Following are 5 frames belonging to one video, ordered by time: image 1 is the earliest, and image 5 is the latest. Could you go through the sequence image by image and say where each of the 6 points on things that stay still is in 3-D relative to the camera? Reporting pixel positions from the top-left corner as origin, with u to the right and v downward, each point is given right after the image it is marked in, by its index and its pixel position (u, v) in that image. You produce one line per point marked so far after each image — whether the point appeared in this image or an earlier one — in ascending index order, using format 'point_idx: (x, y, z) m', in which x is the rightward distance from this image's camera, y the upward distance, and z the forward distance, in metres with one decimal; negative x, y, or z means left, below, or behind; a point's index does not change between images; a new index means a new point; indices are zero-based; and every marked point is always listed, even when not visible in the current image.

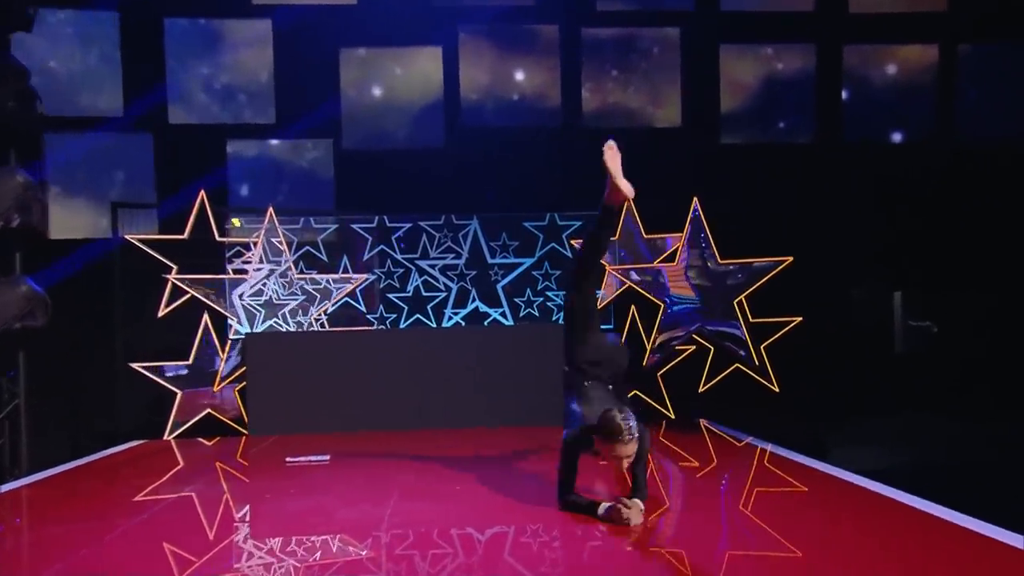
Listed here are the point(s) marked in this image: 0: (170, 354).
0: (-2.7, -0.5, +4.4) m
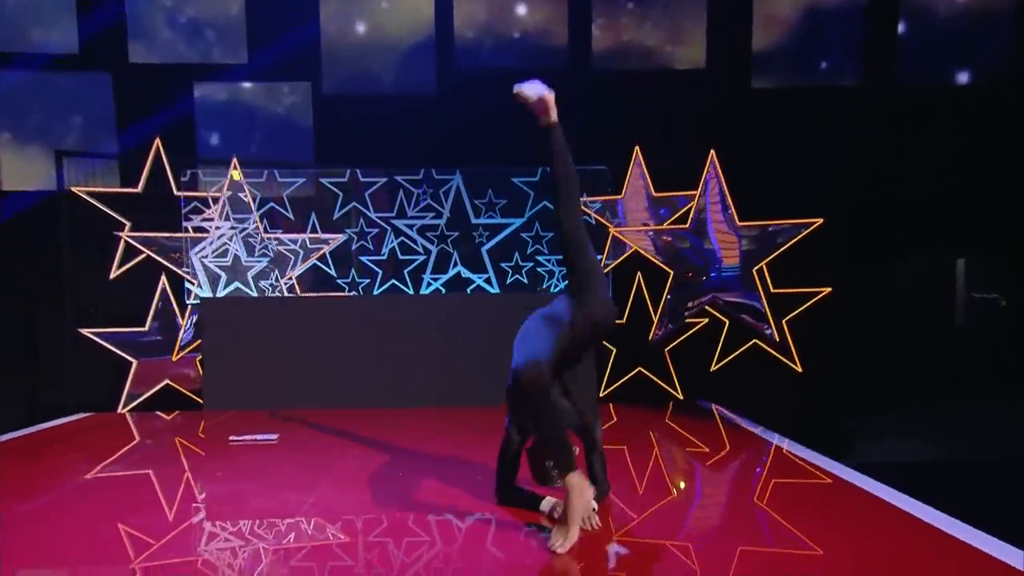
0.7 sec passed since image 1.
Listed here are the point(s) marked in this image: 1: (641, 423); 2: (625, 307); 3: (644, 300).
0: (-2.8, -0.2, +4.0) m
1: (+0.9, -0.9, +3.8) m
2: (+0.8, -0.1, +4.1) m
3: (+0.9, -0.1, +4.1) m
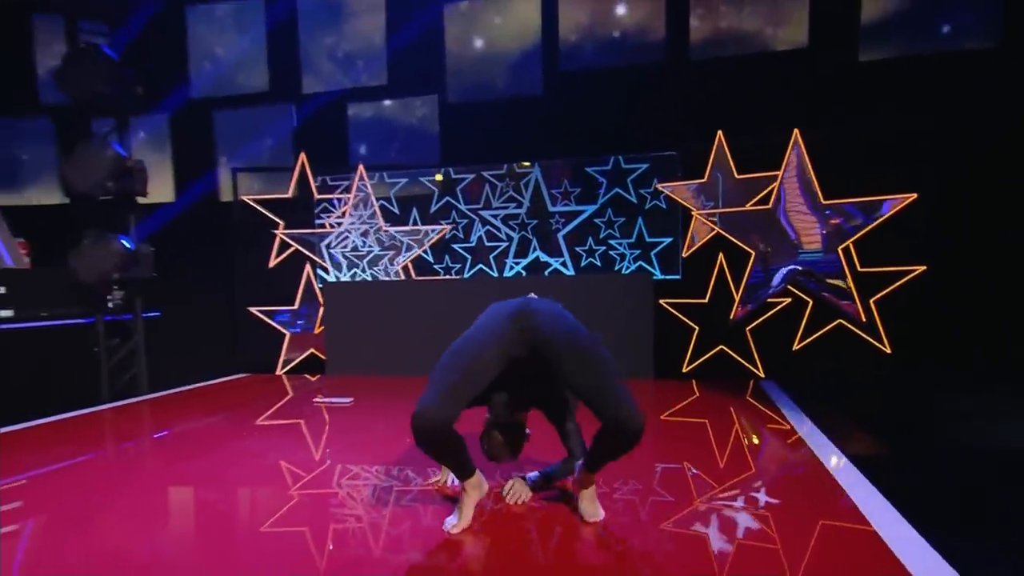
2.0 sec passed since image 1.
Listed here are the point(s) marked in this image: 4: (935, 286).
0: (-2.0, -0.1, +5.1) m
1: (+1.4, -0.8, +3.9) m
2: (+1.4, 0.0, +4.2) m
3: (+1.6, +0.1, +4.2) m
4: (+2.8, 0.0, +3.6) m
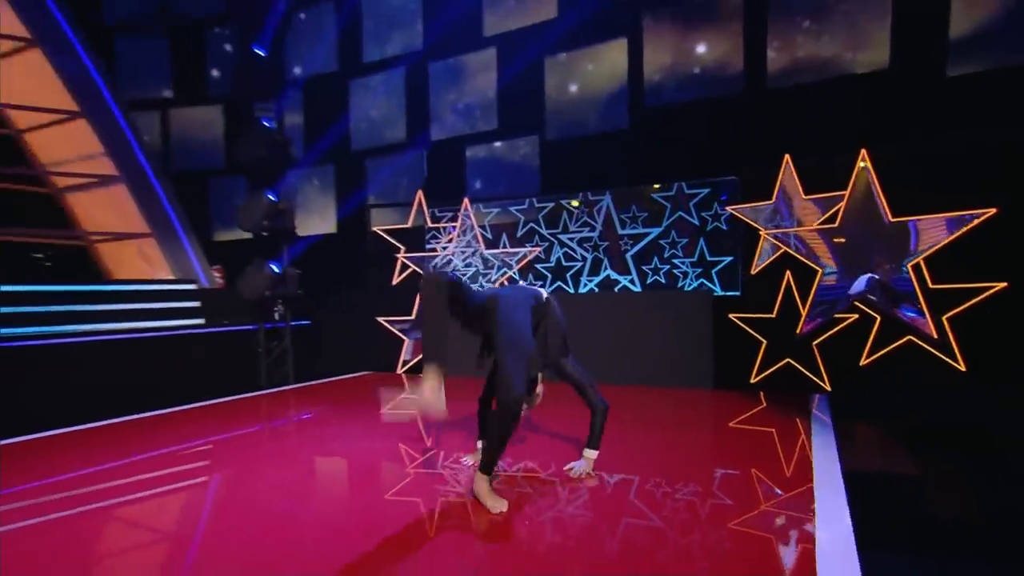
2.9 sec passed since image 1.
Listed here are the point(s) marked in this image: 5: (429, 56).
0: (-1.1, -0.2, +6.1) m
1: (+1.9, -0.9, +4.1) m
2: (+2.0, -0.1, +4.4) m
3: (+2.2, -0.1, +4.3) m
4: (+3.2, -0.1, +3.6) m
5: (-0.8, +2.3, +5.6) m
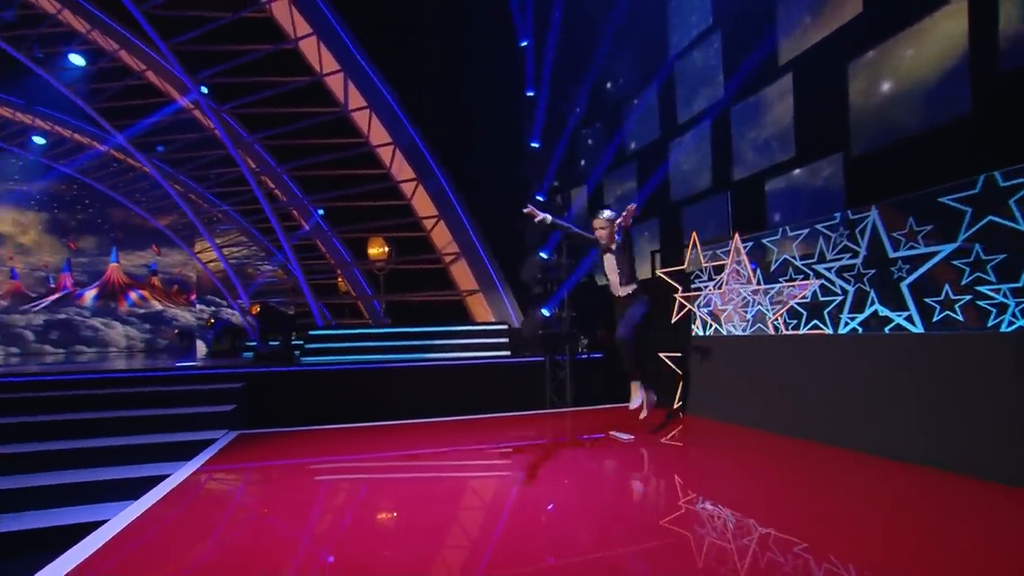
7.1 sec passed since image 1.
0: (+2.3, -0.7, +6.0) m
1: (+2.7, -1.0, +2.3) m
2: (+3.0, -0.3, +2.5) m
3: (+3.1, -0.2, +2.4) m
4: (+3.1, -0.2, +1.1) m
5: (+2.2, +1.9, +5.6) m
